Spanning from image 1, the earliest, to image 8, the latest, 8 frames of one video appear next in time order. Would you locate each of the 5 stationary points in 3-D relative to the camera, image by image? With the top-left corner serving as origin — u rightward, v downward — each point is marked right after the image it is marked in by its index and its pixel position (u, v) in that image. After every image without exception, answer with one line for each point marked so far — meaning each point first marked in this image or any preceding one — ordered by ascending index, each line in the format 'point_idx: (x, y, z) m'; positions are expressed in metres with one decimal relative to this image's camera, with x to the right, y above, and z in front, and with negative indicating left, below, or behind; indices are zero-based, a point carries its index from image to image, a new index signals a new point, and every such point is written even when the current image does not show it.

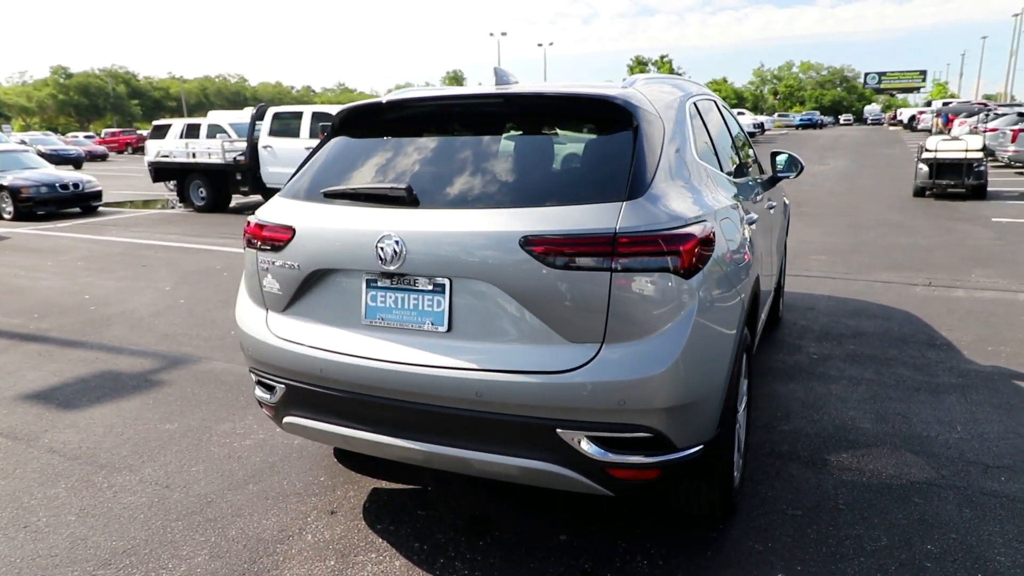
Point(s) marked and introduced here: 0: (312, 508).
0: (-0.9, -1.0, +3.2) m
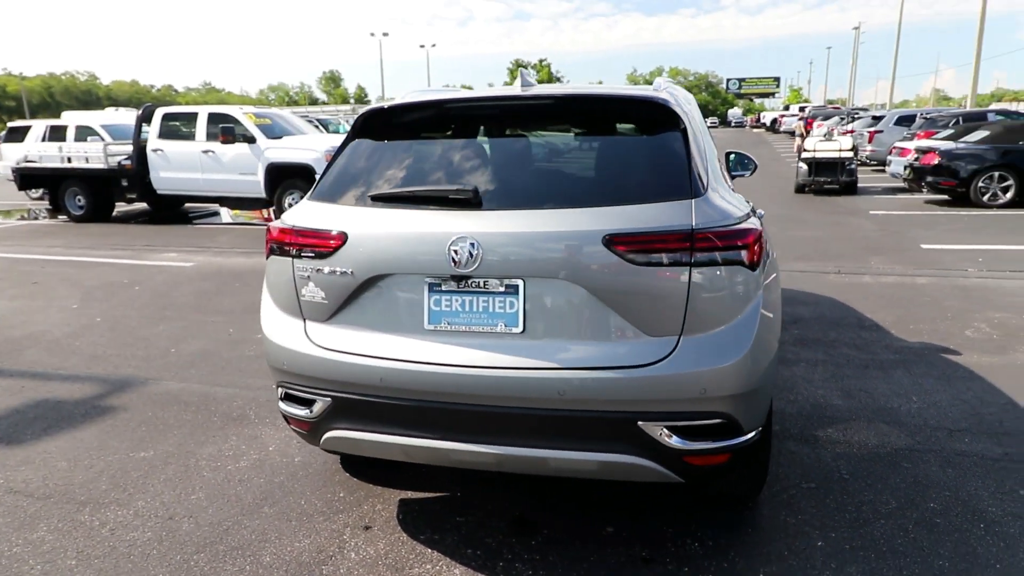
0: (-0.8, -1.1, +3.0) m
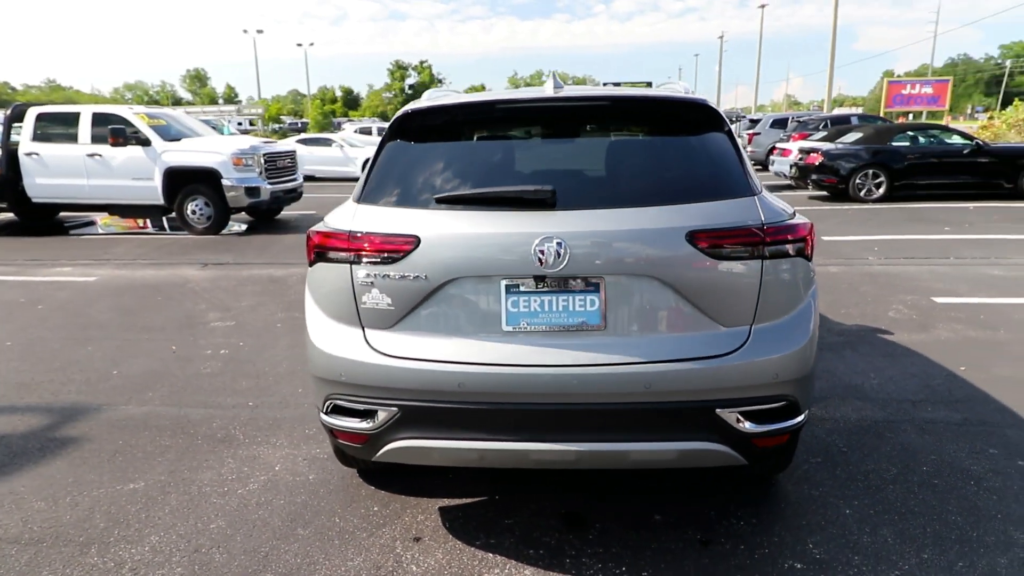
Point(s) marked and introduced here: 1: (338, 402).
0: (-0.5, -1.1, +2.9) m
1: (-0.7, -0.5, +2.7) m
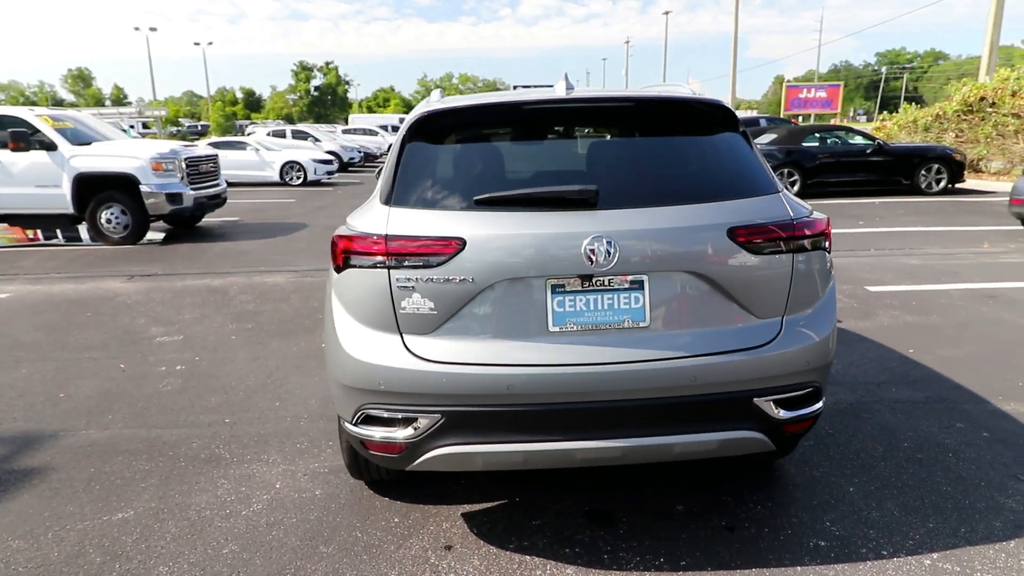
0: (-0.4, -1.1, +2.9) m
1: (-0.5, -0.5, +2.6) m
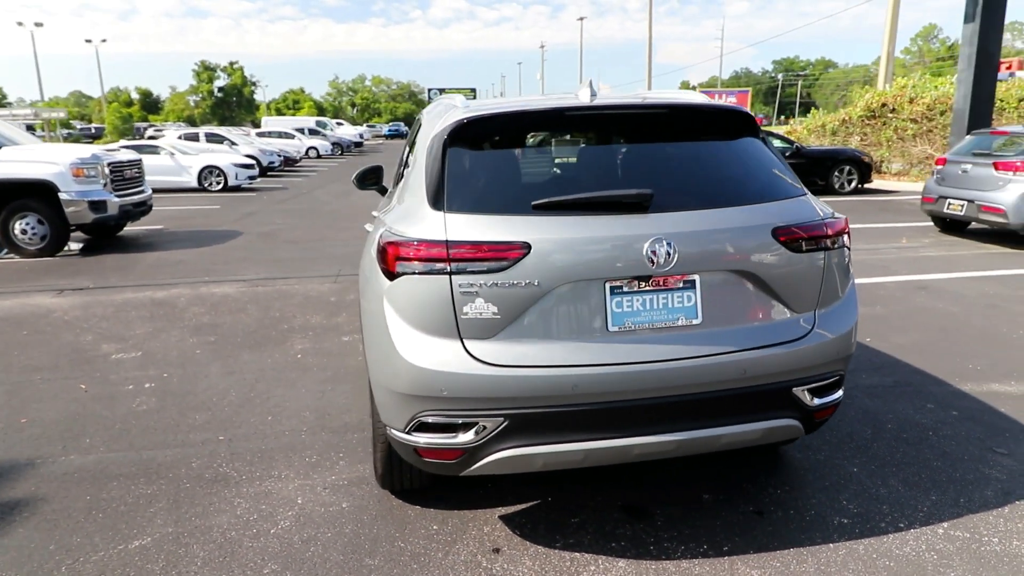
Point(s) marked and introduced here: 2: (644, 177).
0: (-0.2, -1.1, +2.9) m
1: (-0.3, -0.5, +2.6) m
2: (+0.6, +0.5, +2.8) m
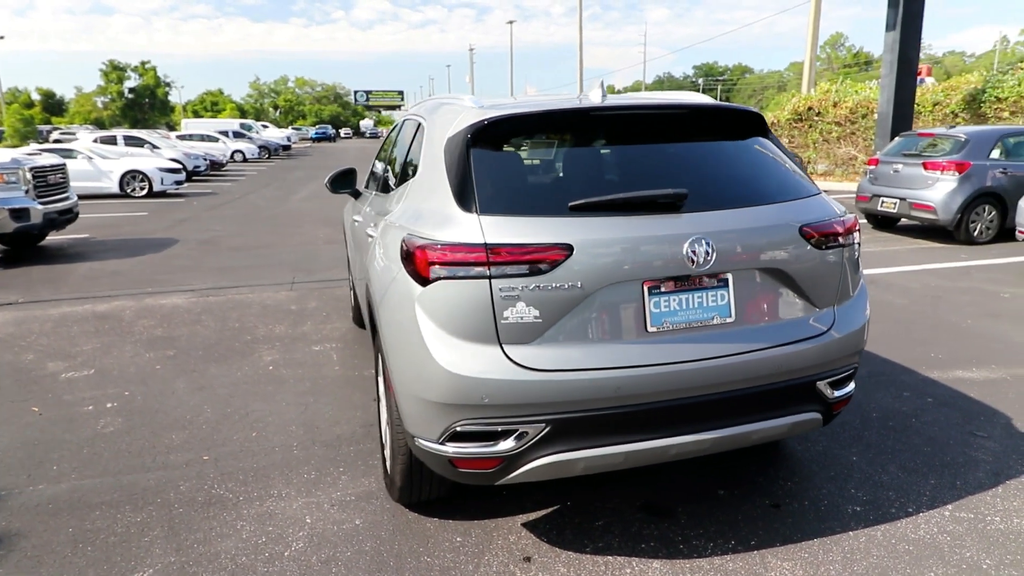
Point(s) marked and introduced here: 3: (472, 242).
0: (0.0, -1.2, +2.8) m
1: (-0.2, -0.5, +2.5) m
2: (+0.7, +0.5, +2.8) m
3: (-0.2, +0.2, +2.5) m
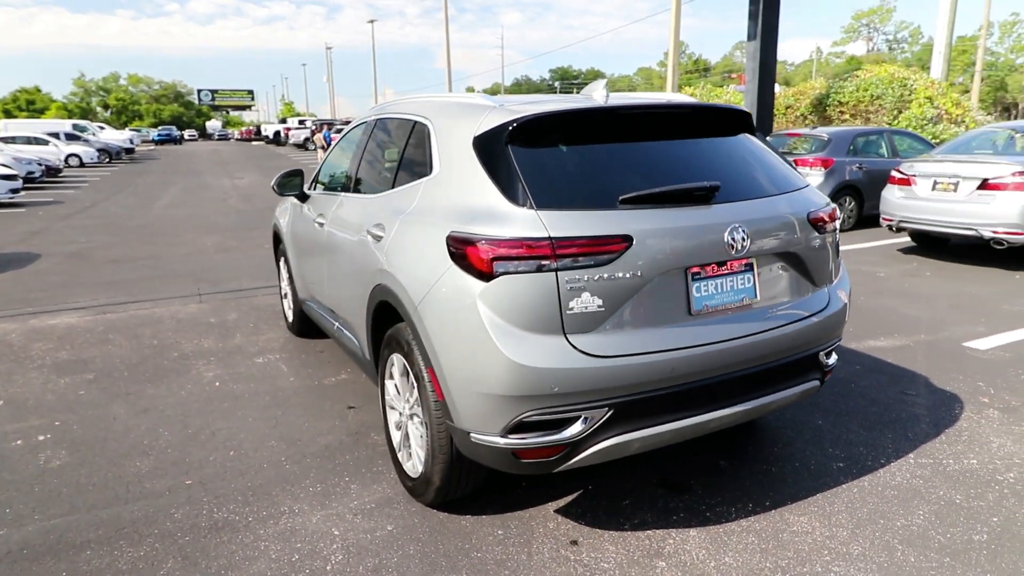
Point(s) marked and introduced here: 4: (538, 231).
0: (+0.2, -1.1, +2.9) m
1: (+0.1, -0.5, +2.6) m
2: (+0.8, +0.5, +3.0) m
3: (+0.1, +0.2, +2.5) m
4: (+0.1, +0.2, +2.6) m
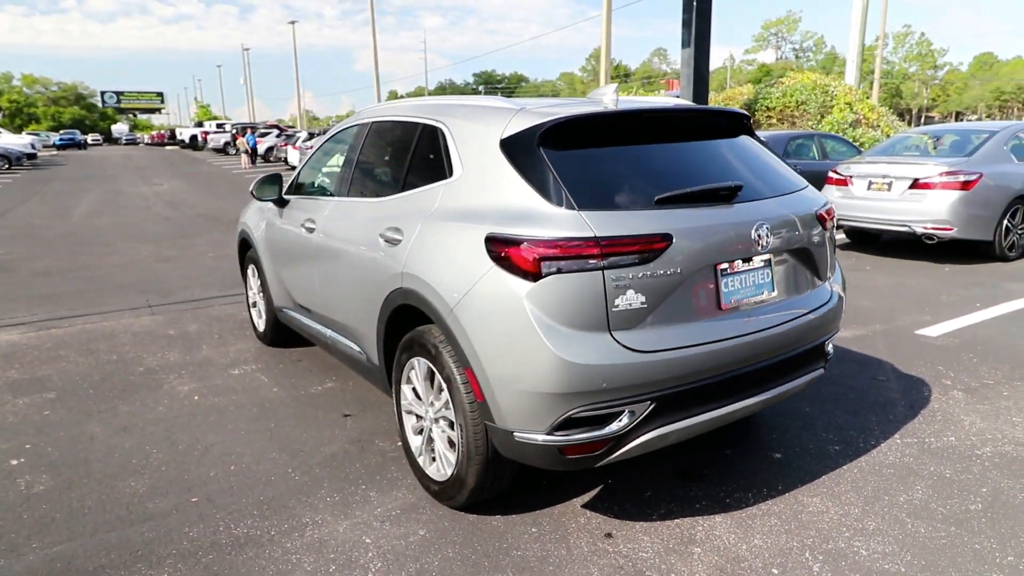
0: (+0.3, -1.1, +2.9) m
1: (+0.2, -0.5, +2.6) m
2: (+0.9, +0.5, +3.2) m
3: (+0.2, +0.2, +2.6) m
4: (+0.2, +0.2, +2.6) m
